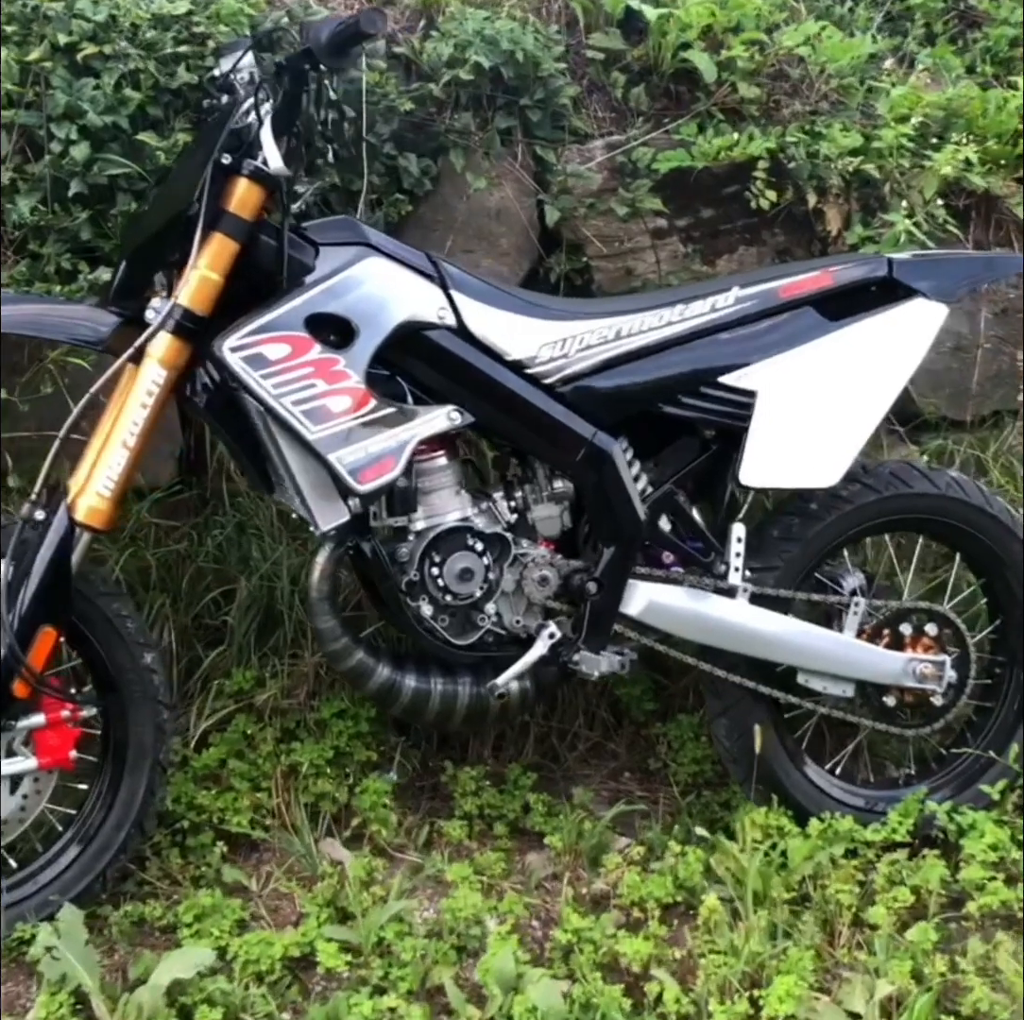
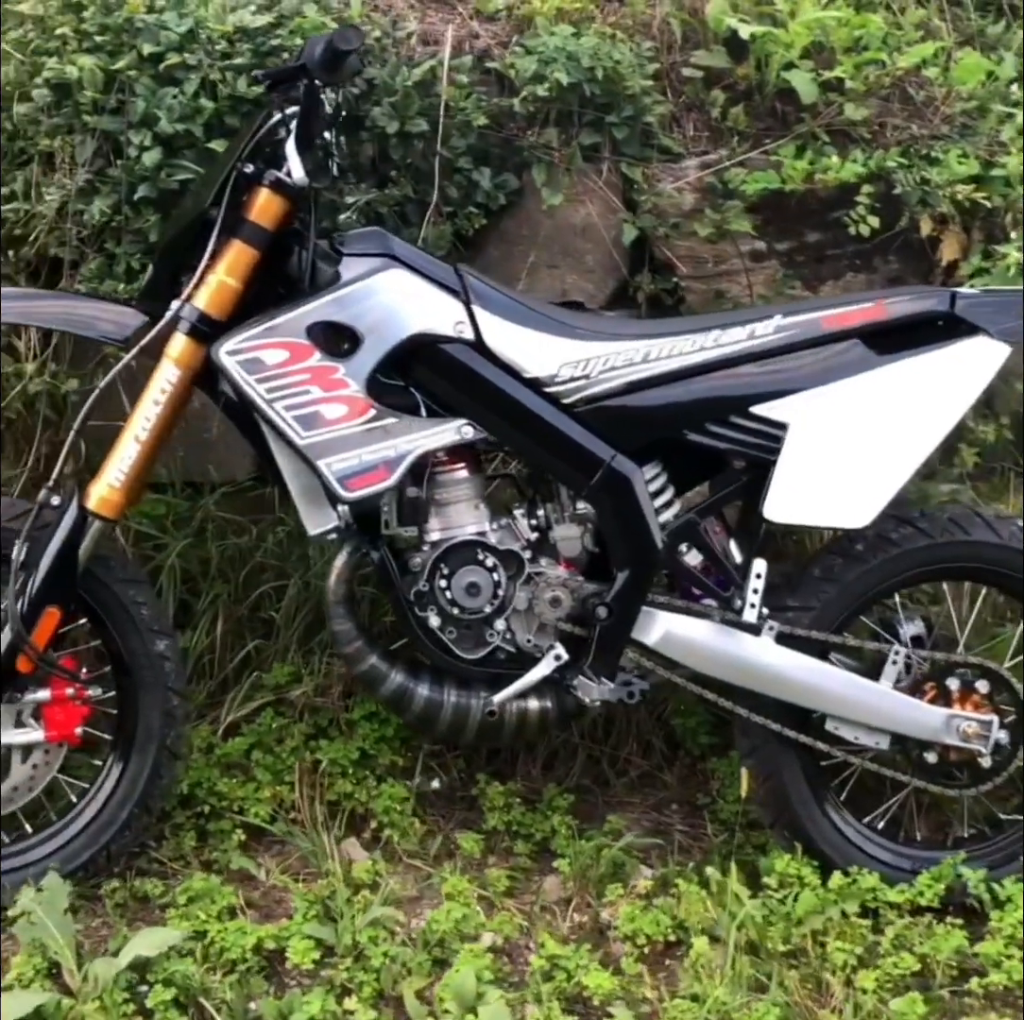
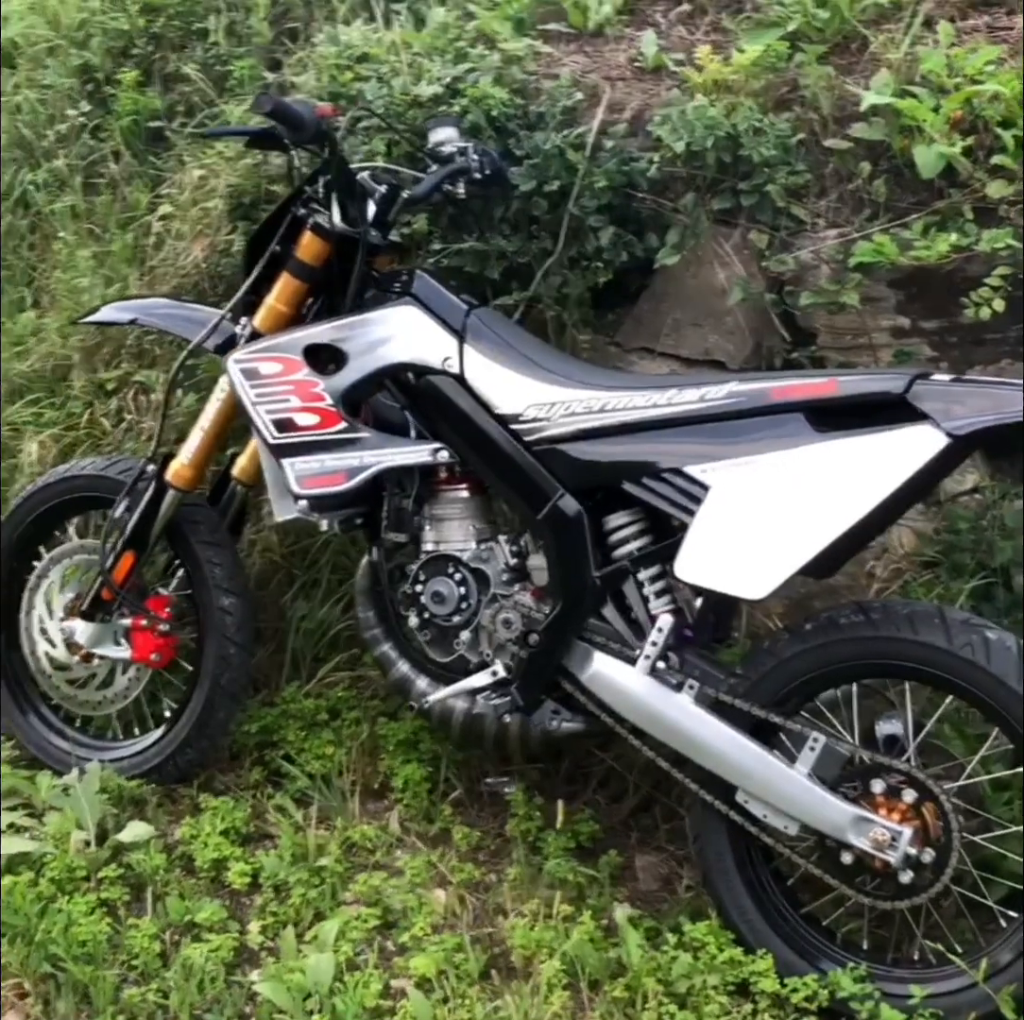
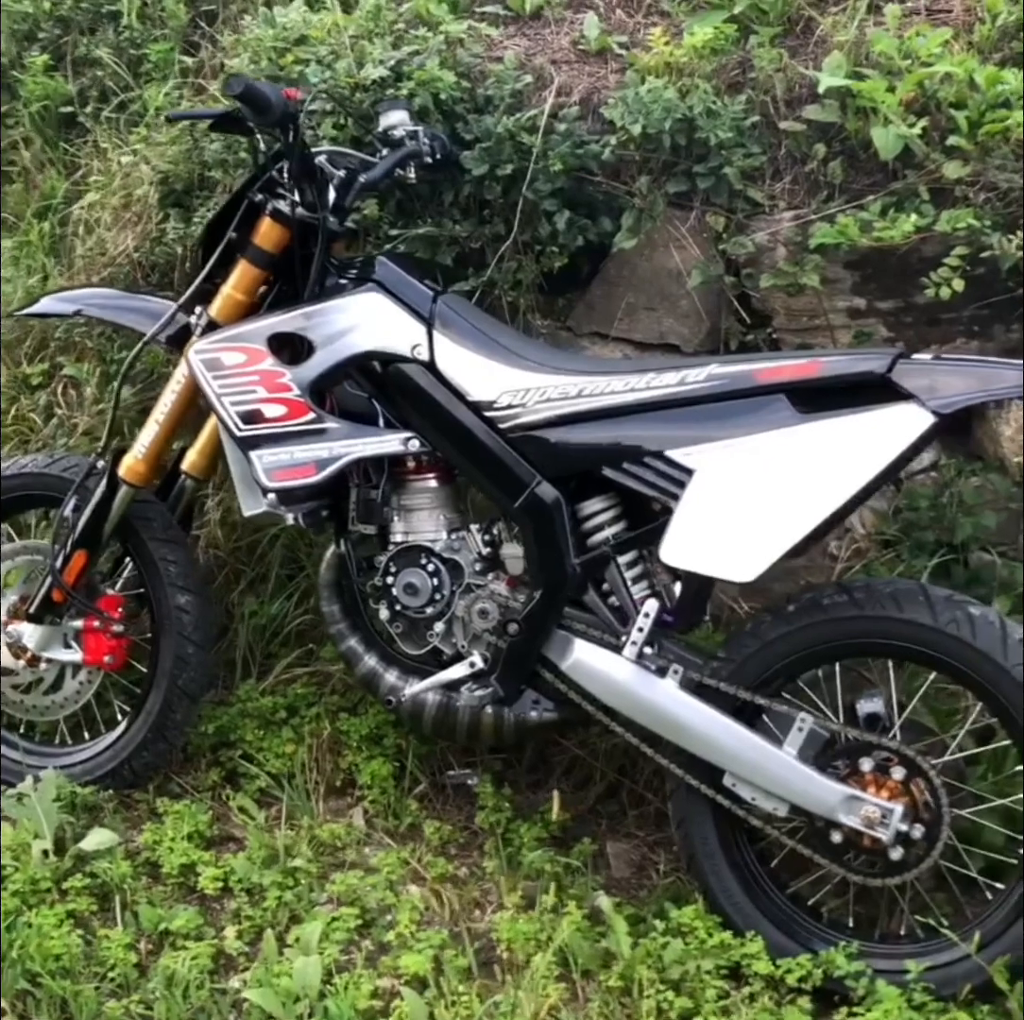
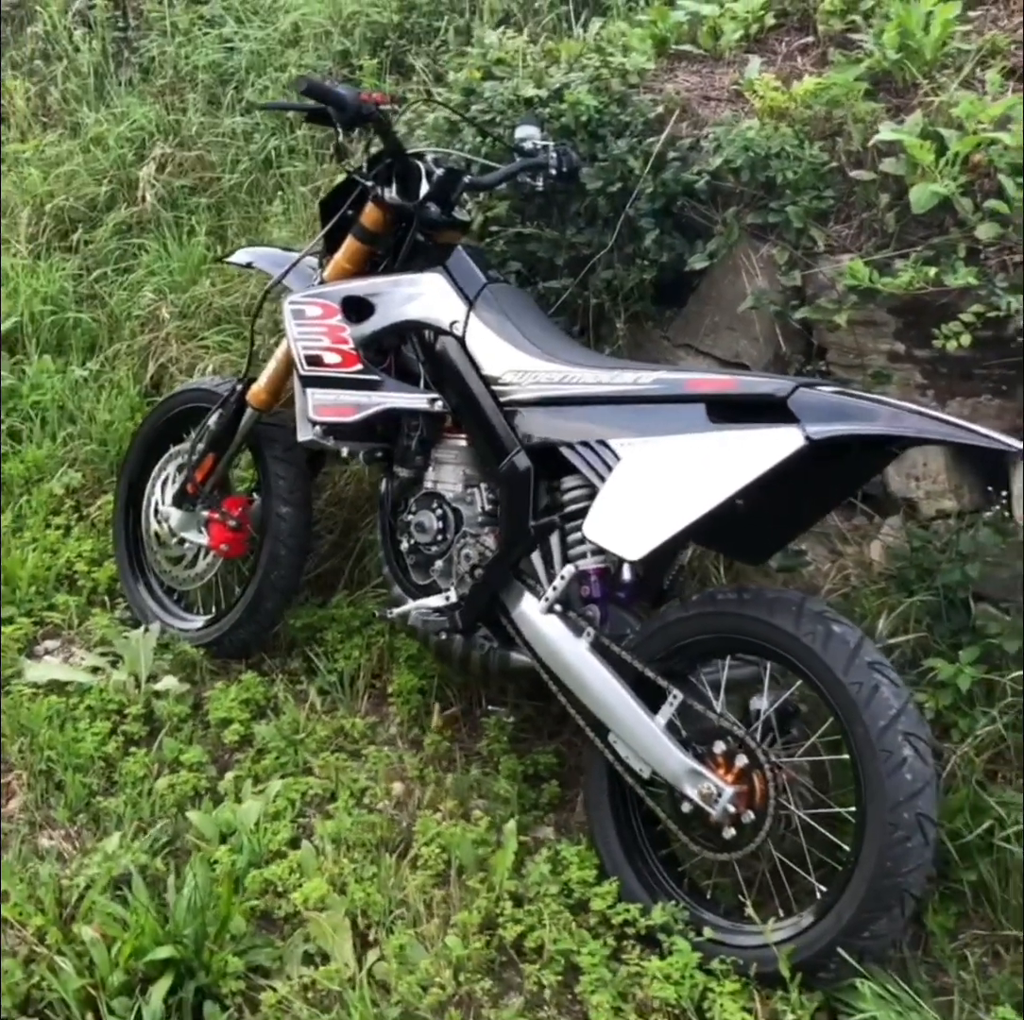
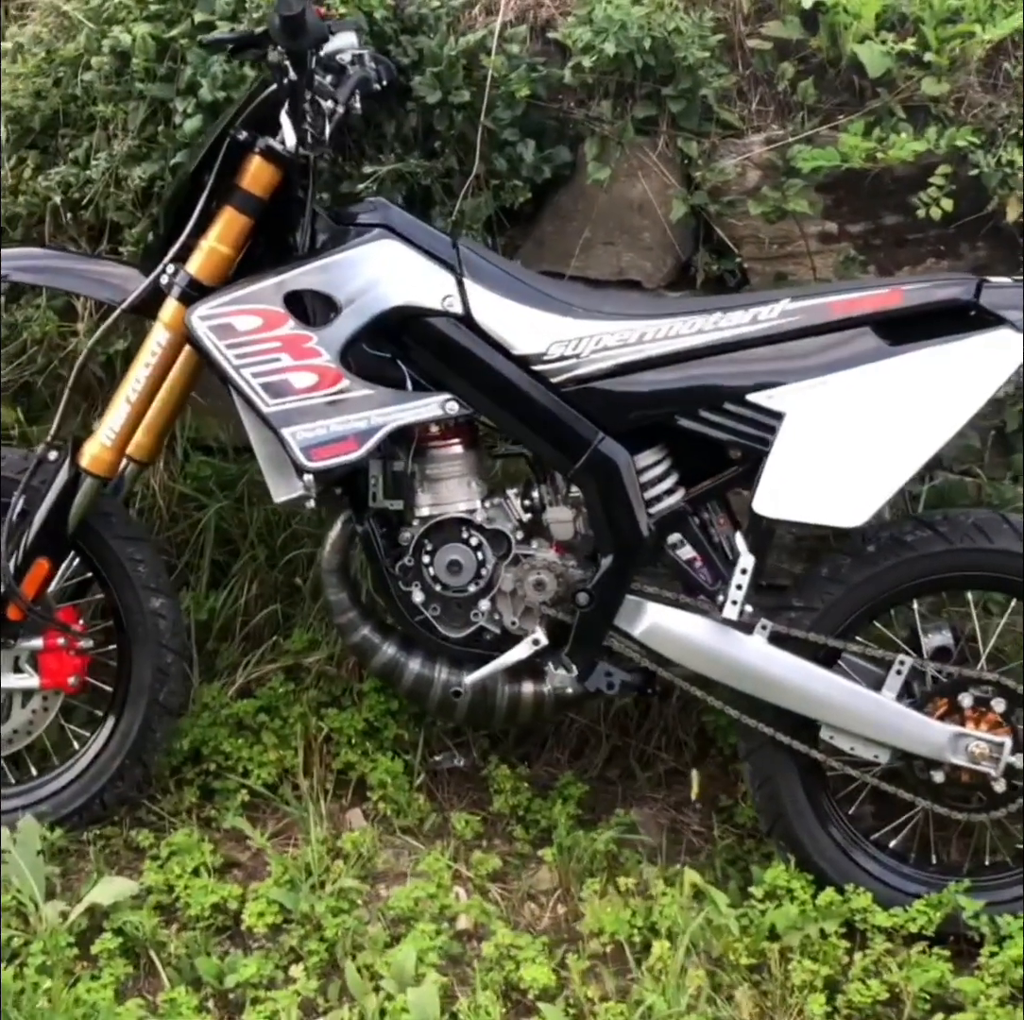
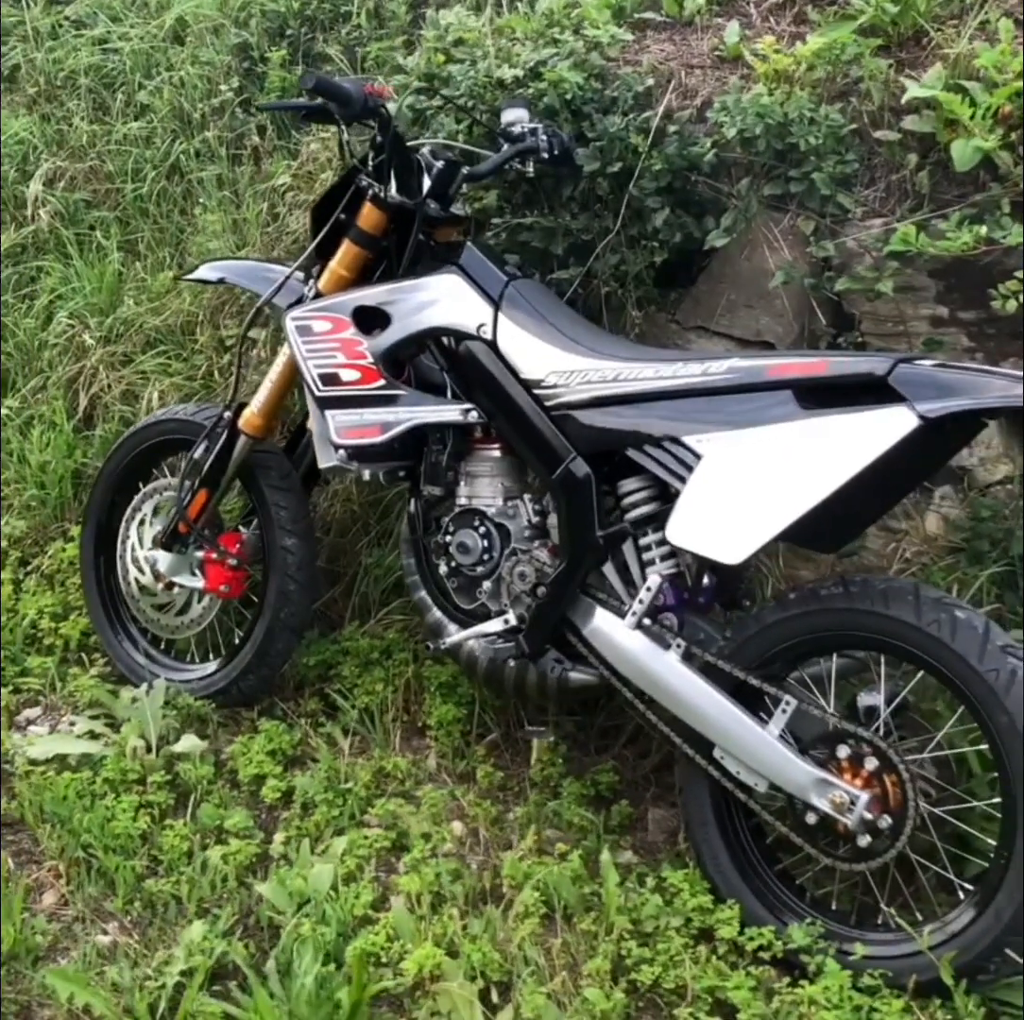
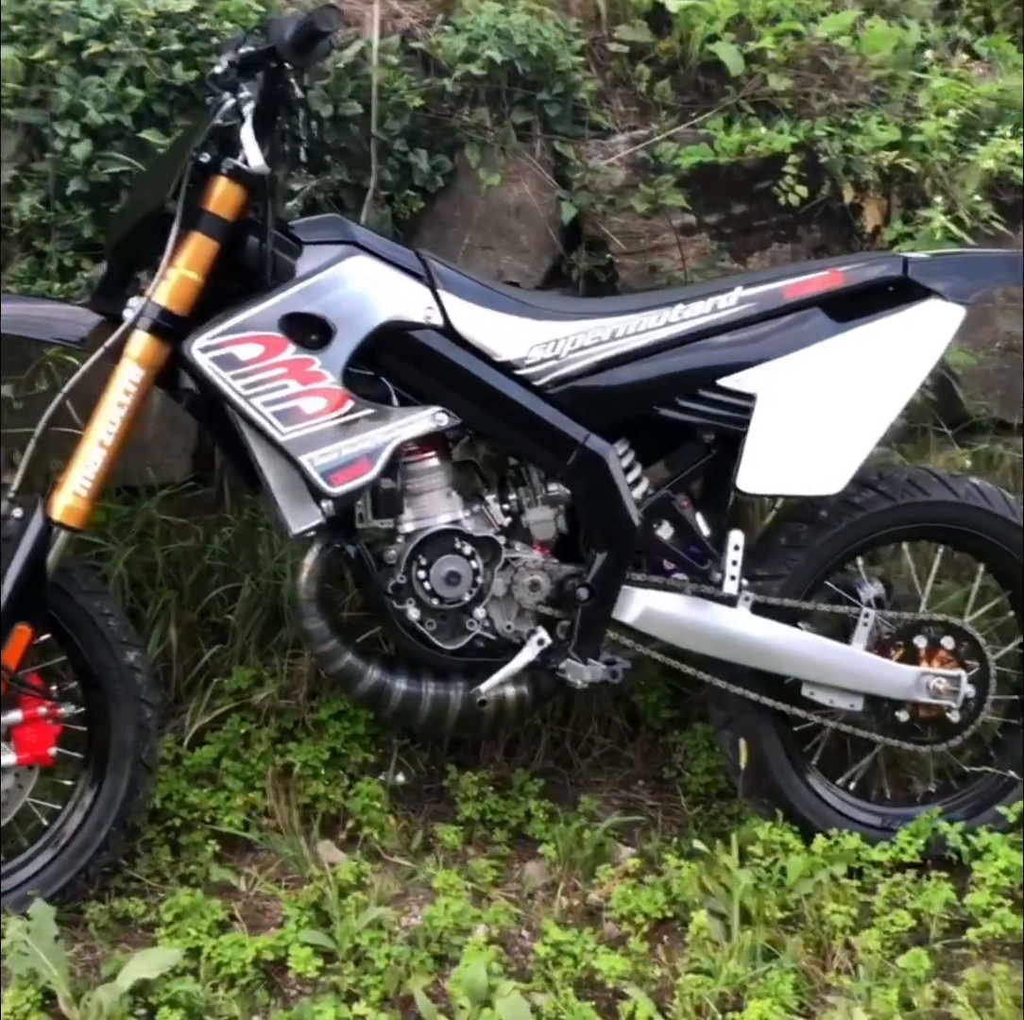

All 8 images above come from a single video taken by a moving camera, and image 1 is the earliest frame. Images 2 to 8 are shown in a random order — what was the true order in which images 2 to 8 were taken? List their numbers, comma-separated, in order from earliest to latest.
8, 2, 6, 4, 3, 7, 5
